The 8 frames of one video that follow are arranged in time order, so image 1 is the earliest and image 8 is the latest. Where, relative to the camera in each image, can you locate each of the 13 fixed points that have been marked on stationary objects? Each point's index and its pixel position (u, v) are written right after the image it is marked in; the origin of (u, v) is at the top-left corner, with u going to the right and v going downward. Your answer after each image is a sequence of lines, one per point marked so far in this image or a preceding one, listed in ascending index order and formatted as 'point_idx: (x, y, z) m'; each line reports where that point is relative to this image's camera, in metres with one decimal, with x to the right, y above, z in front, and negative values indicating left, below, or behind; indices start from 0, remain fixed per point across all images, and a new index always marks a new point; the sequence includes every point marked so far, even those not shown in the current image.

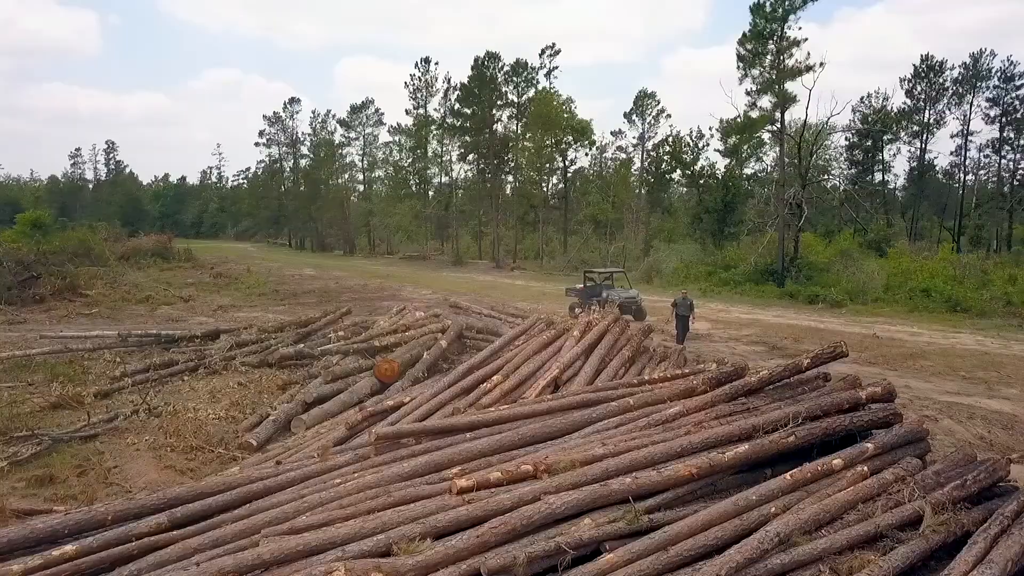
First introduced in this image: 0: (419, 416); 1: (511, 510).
0: (-0.8, -1.1, +6.7) m
1: (0.0, -1.1, +4.0) m
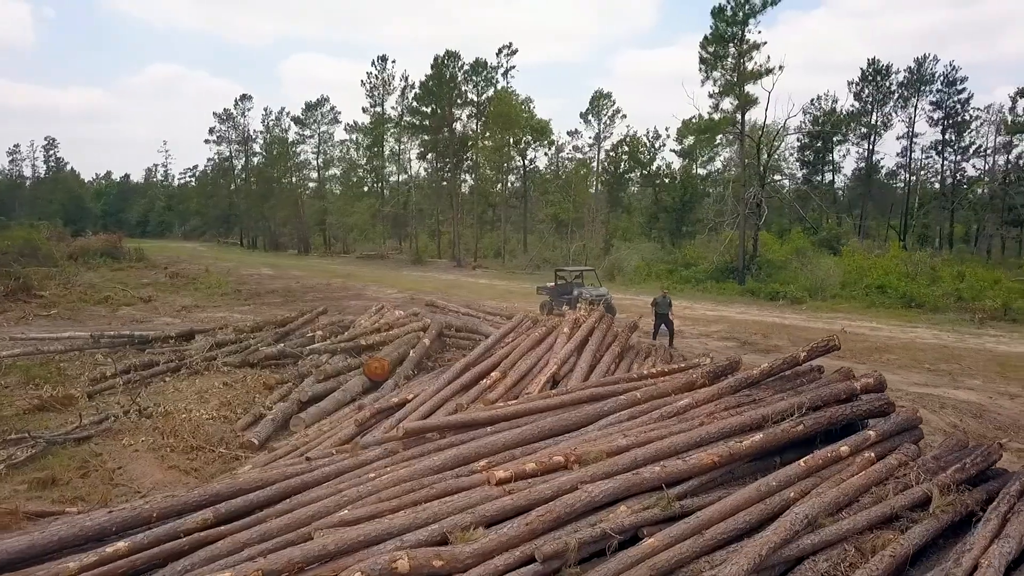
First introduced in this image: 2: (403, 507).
0: (-0.7, -1.1, +6.8) m
1: (+0.2, -1.1, +4.1) m
2: (-0.6, -1.1, +4.1) m
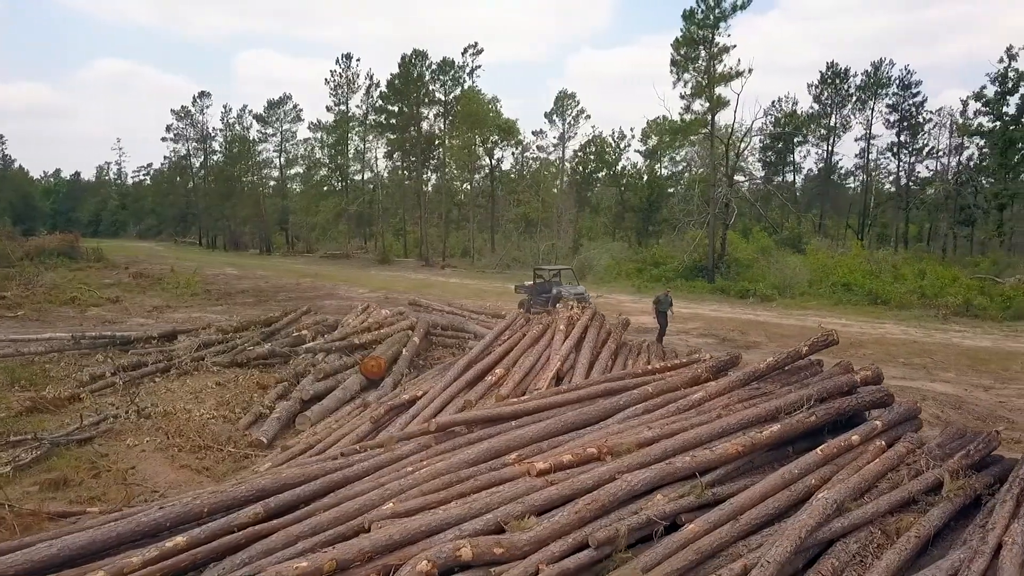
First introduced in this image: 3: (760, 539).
0: (-0.6, -1.1, +6.9) m
1: (+0.4, -1.1, +4.3) m
2: (-0.3, -1.1, +4.2) m
3: (+1.3, -1.3, +4.1) m
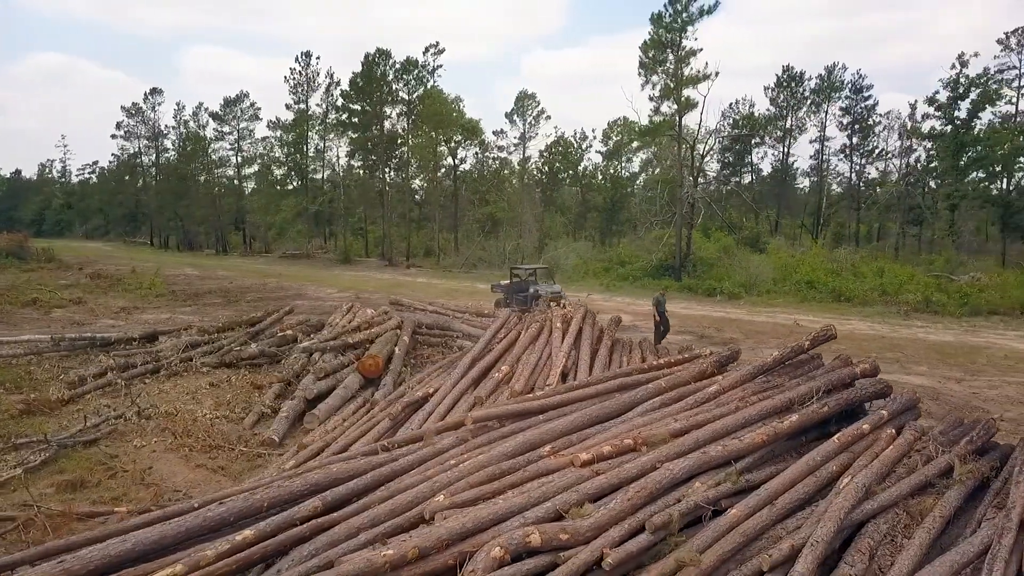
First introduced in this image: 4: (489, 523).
0: (-0.5, -1.0, +7.0) m
1: (+0.7, -1.0, +4.5) m
2: (-0.1, -1.1, +4.4) m
3: (+1.5, -1.3, +4.4) m
4: (-0.1, -1.1, +3.9) m
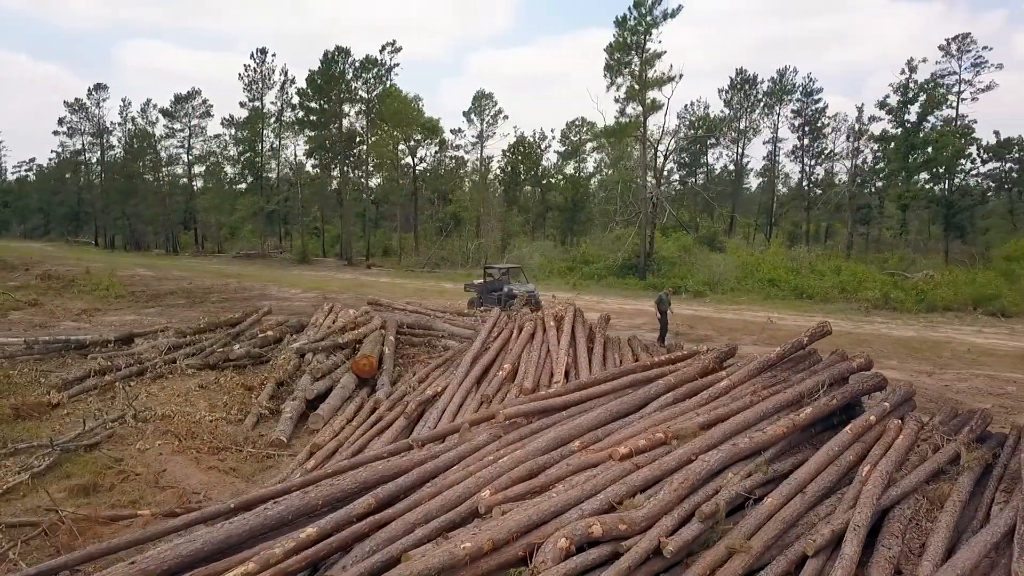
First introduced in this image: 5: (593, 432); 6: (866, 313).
0: (-0.4, -1.0, +7.1) m
1: (+0.9, -1.0, +4.7) m
2: (+0.2, -1.1, +4.5) m
3: (+1.8, -1.2, +4.6) m
4: (+0.2, -1.1, +4.0) m
5: (+0.5, -1.0, +5.5) m
6: (+7.8, -0.6, +18.0) m
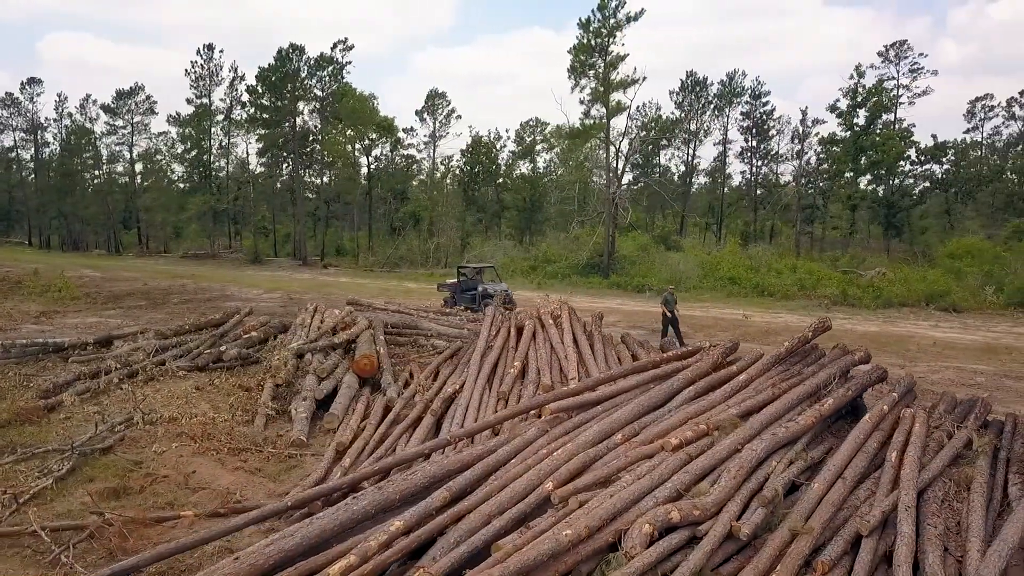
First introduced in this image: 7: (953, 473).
0: (-0.2, -1.0, +7.3) m
1: (+1.3, -1.0, +4.9) m
2: (+0.6, -1.1, +4.7) m
3: (+2.2, -1.2, +4.9) m
4: (+0.6, -1.1, +4.2) m
5: (+0.8, -1.0, +5.7) m
6: (+7.2, -0.5, +18.7) m
7: (+2.8, -1.2, +5.2) m
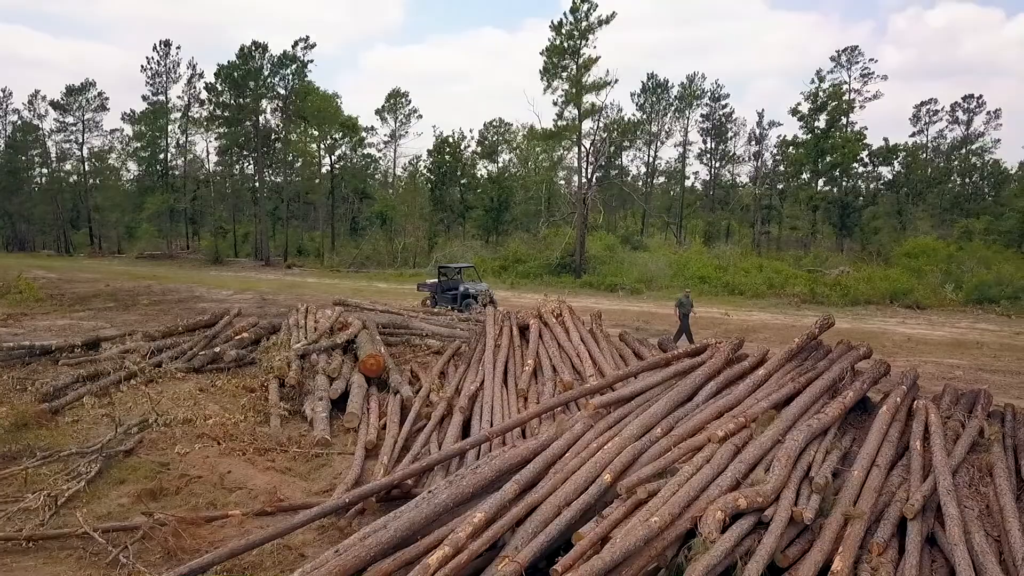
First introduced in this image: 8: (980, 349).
0: (0.0, -1.0, +7.4) m
1: (+1.7, -1.0, +5.1) m
2: (+0.9, -1.1, +4.9) m
3: (+2.5, -1.2, +5.2) m
4: (+1.0, -1.1, +4.4) m
5: (+1.1, -1.0, +5.9) m
6: (+6.8, -0.5, +19.2) m
7: (+3.2, -1.2, +5.6) m
8: (+7.7, -1.0, +13.5) m
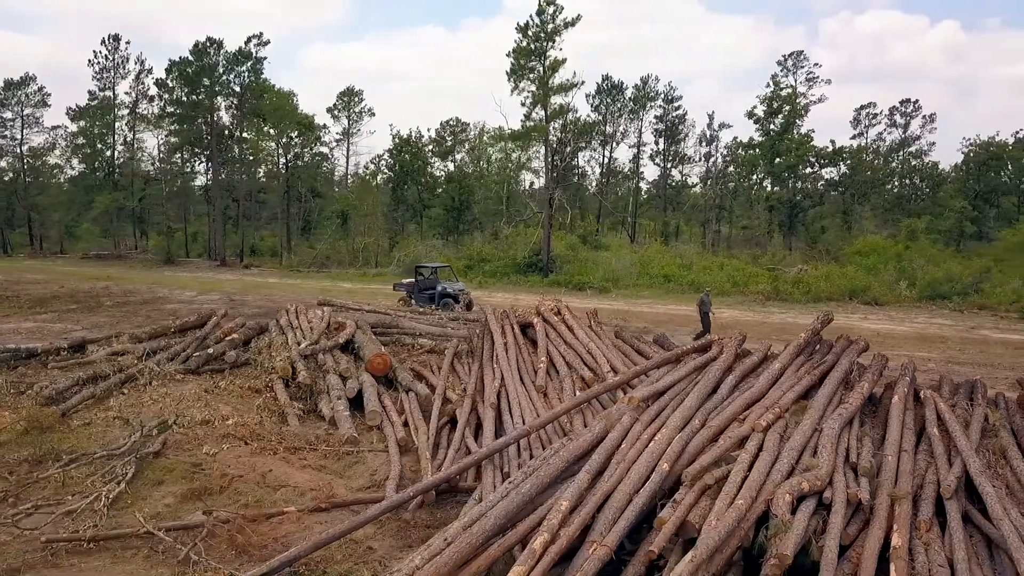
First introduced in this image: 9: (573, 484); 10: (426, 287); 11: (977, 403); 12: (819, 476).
0: (+0.2, -1.0, +7.7) m
1: (+2.0, -1.0, +5.5) m
2: (+1.3, -1.1, +5.2) m
3: (+2.9, -1.2, +5.6) m
4: (+1.4, -1.1, +4.7) m
5: (+1.5, -0.9, +6.2) m
6: (+6.2, -0.4, +19.9) m
7: (+3.5, -1.2, +6.0) m
8: (+7.5, -1.0, +14.2) m
9: (+0.3, -1.2, +4.7) m
10: (-1.8, 0.0, +18.0) m
11: (+3.9, -1.0, +6.9) m
12: (+1.8, -1.1, +4.8) m
